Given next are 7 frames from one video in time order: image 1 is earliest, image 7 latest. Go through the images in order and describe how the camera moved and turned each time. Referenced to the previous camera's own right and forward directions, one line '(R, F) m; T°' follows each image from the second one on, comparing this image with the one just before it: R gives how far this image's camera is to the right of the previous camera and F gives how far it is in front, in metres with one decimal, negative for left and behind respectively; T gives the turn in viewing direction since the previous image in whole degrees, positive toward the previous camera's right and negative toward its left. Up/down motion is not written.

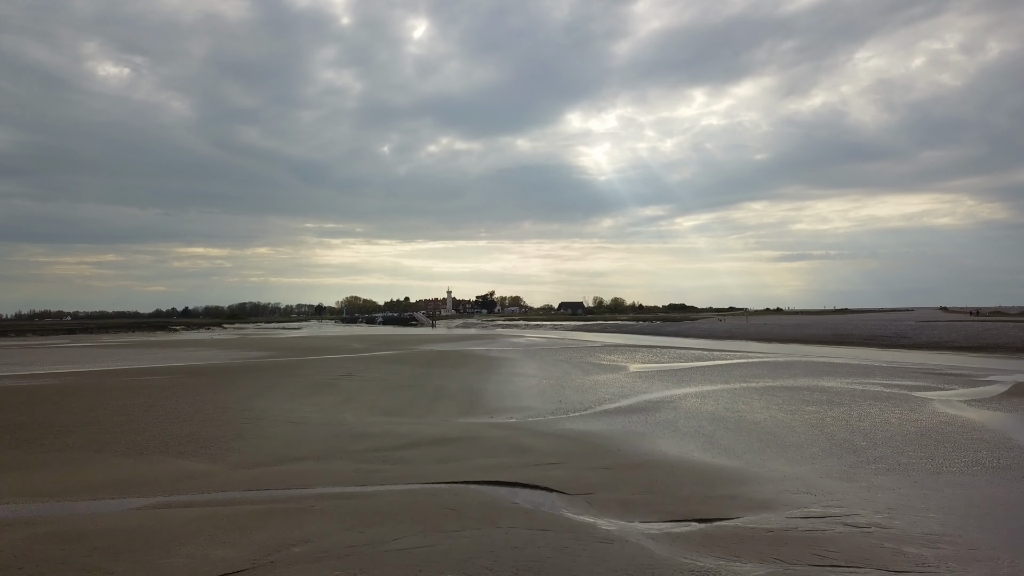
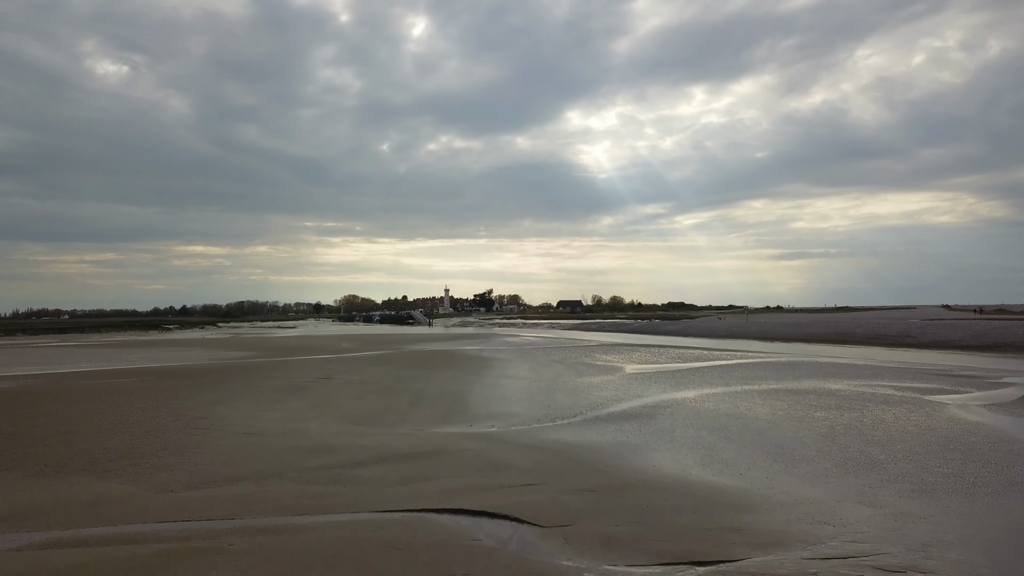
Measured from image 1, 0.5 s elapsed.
(+0.4, +1.0) m; 0°
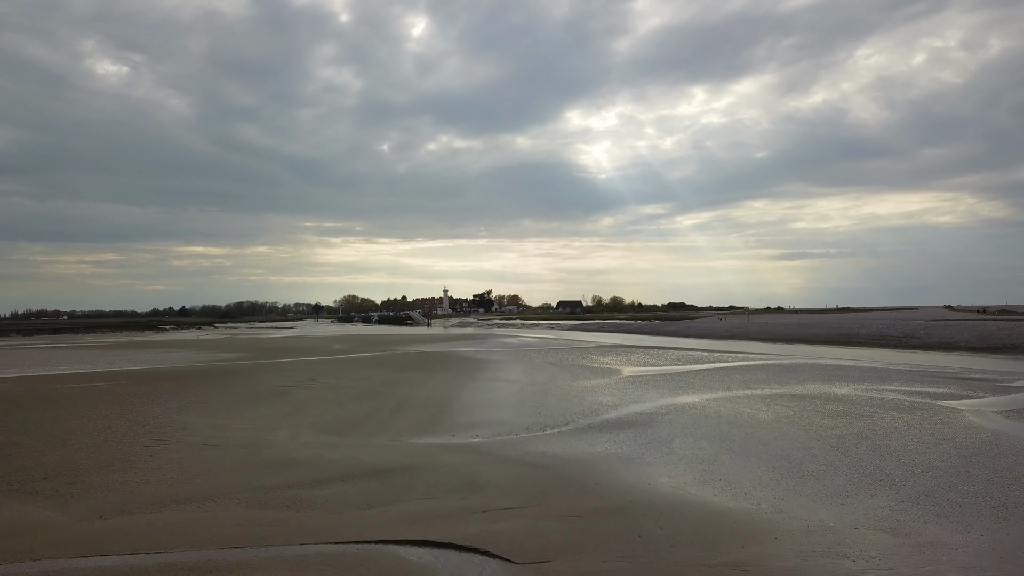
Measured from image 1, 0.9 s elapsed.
(+0.3, +0.7) m; 0°
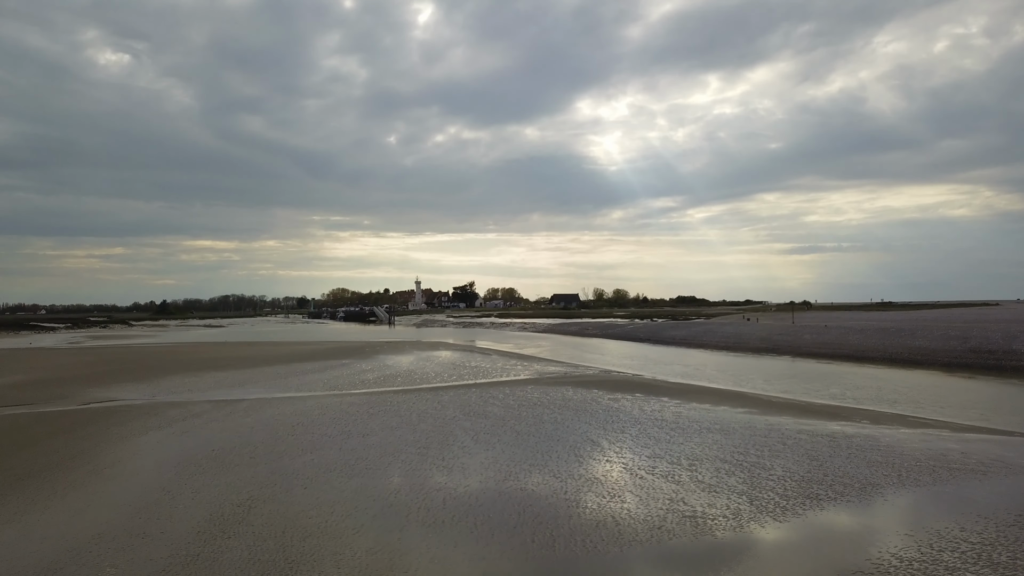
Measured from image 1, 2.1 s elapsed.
(+5.5, +13.1) m; -1°
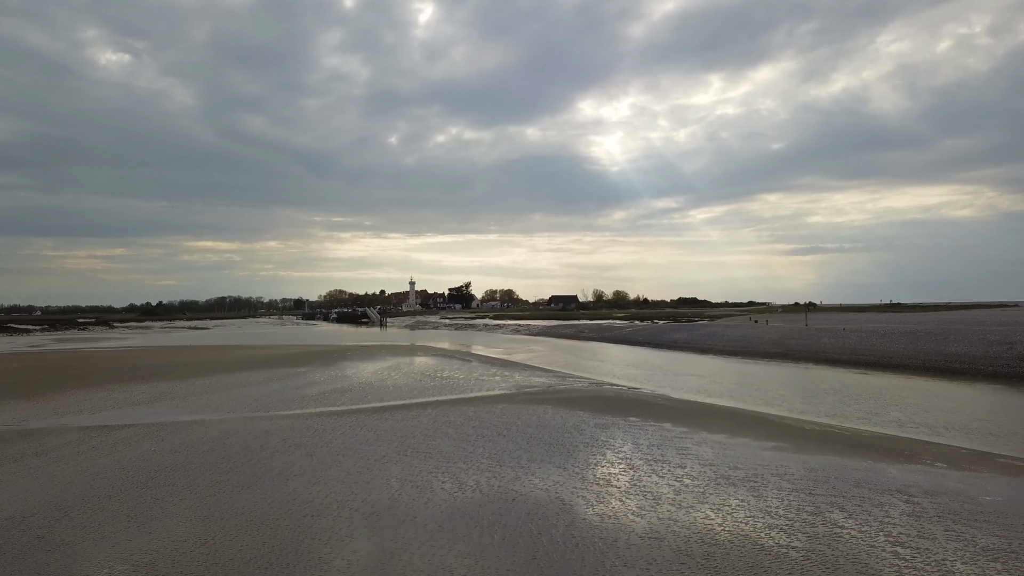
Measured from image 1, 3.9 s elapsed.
(+0.8, +2.9) m; 0°
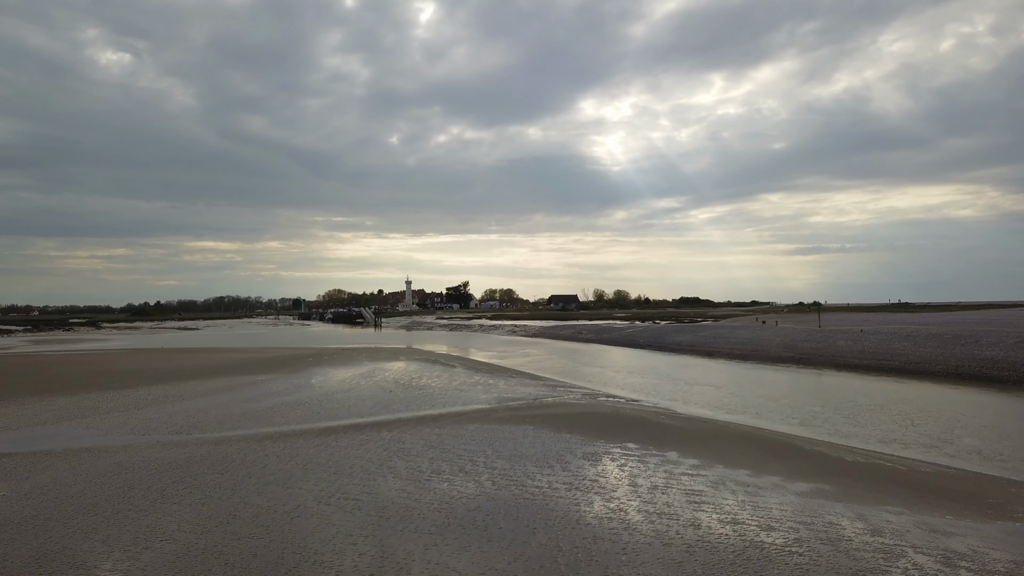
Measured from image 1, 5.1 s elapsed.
(+0.5, +2.1) m; 0°
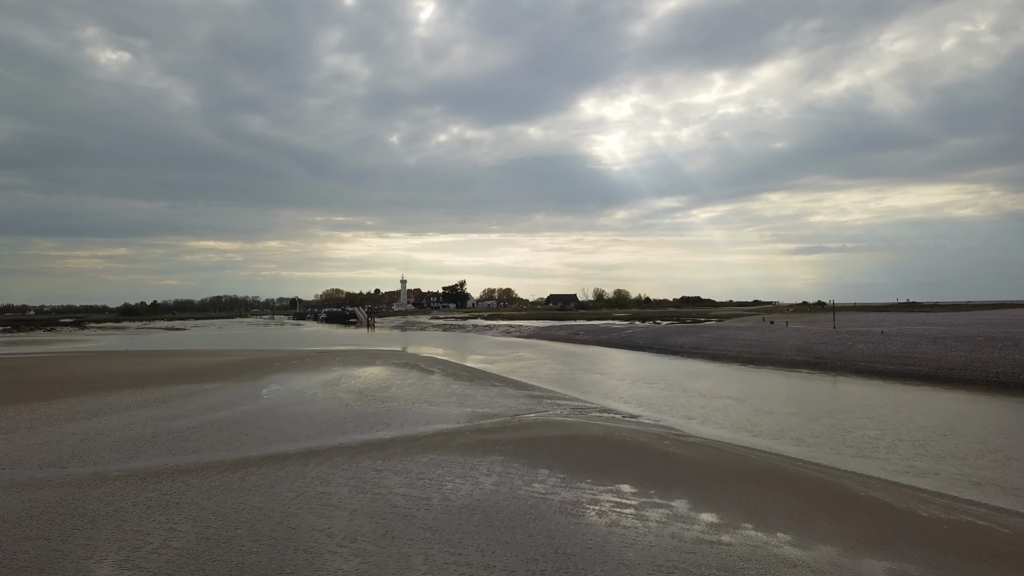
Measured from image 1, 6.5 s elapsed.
(+0.6, +2.2) m; 0°
